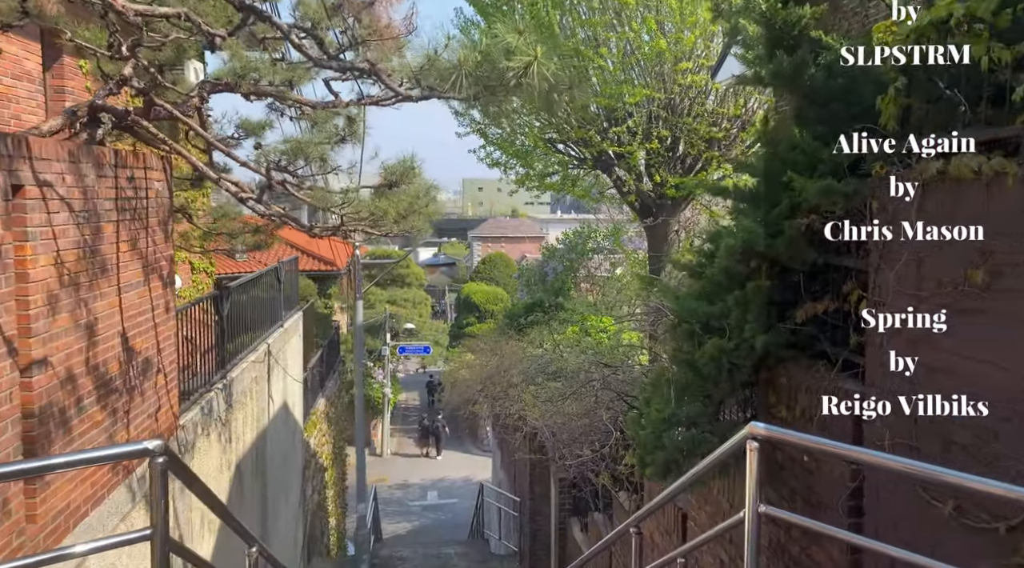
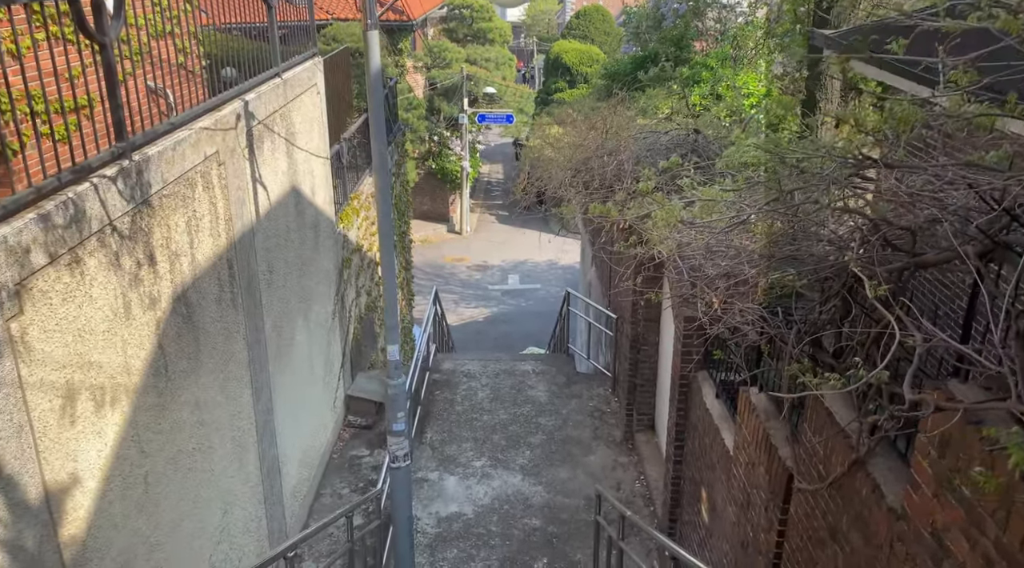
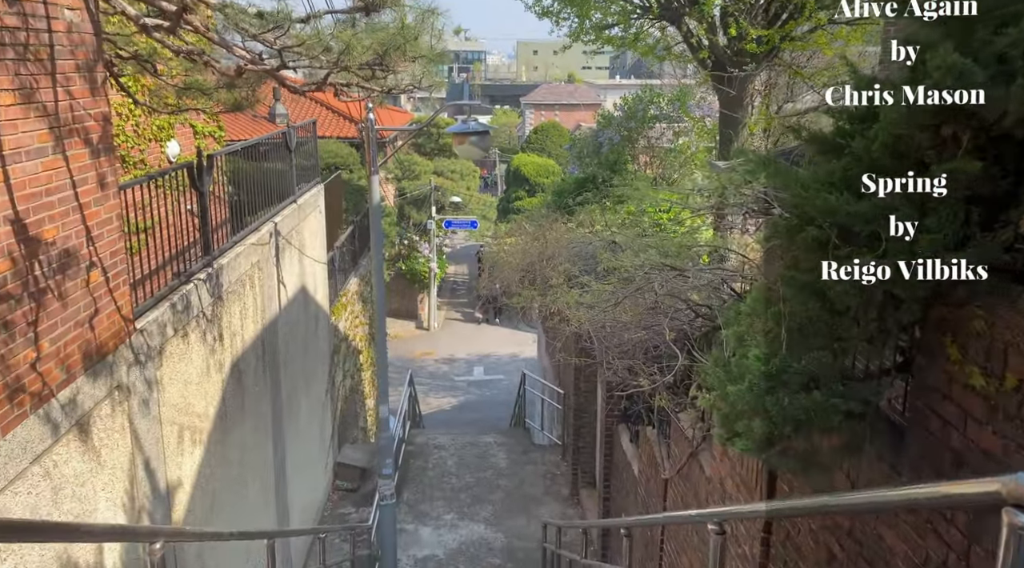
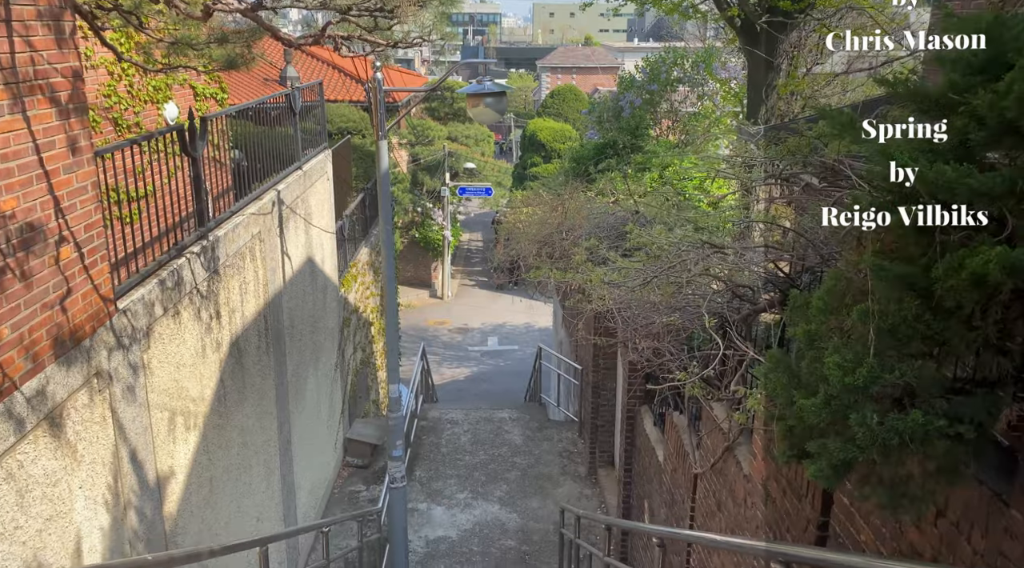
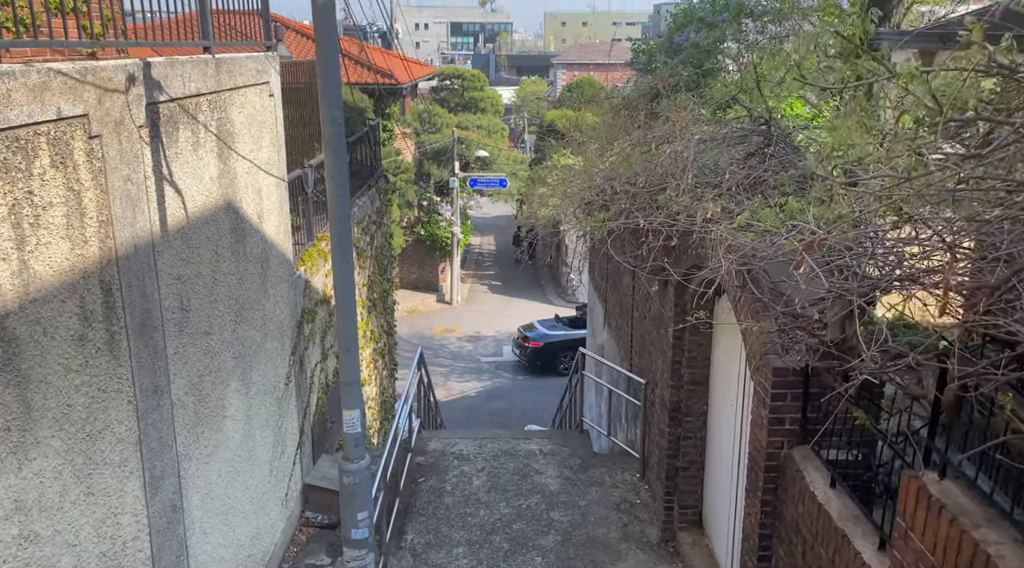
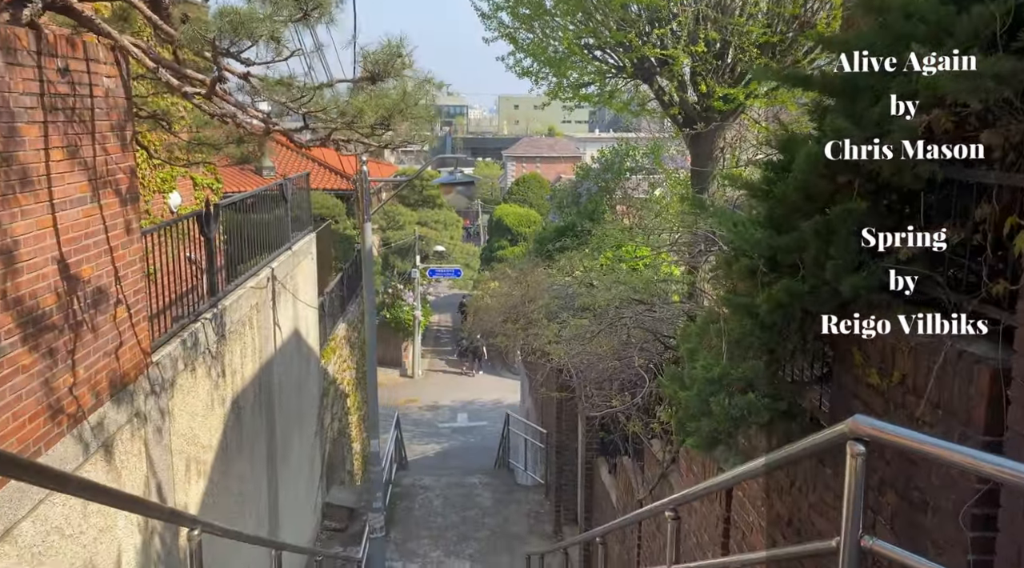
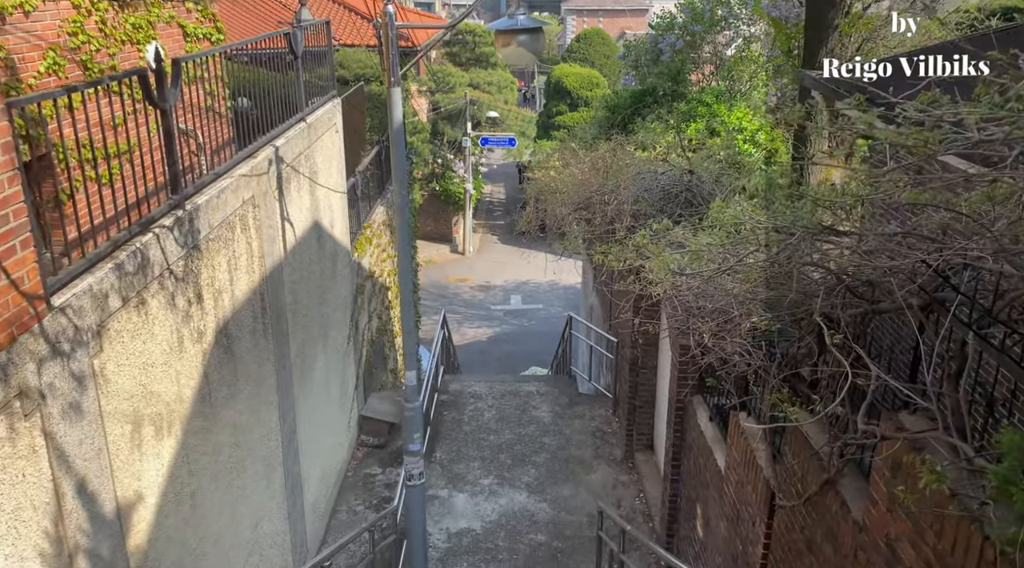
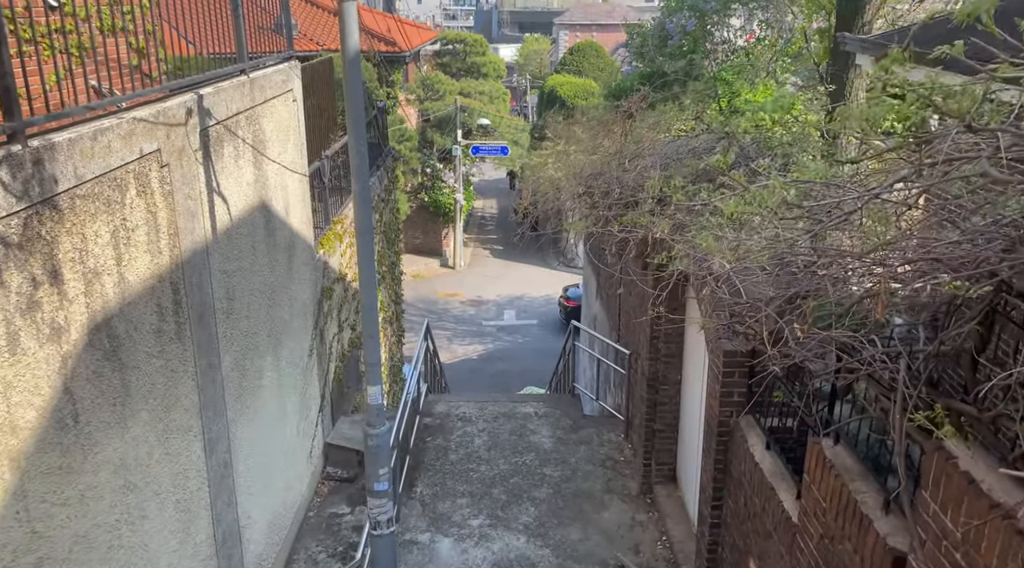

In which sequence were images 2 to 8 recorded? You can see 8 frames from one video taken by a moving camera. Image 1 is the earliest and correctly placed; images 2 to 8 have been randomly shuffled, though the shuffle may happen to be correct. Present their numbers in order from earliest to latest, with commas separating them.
6, 3, 4, 7, 2, 8, 5
